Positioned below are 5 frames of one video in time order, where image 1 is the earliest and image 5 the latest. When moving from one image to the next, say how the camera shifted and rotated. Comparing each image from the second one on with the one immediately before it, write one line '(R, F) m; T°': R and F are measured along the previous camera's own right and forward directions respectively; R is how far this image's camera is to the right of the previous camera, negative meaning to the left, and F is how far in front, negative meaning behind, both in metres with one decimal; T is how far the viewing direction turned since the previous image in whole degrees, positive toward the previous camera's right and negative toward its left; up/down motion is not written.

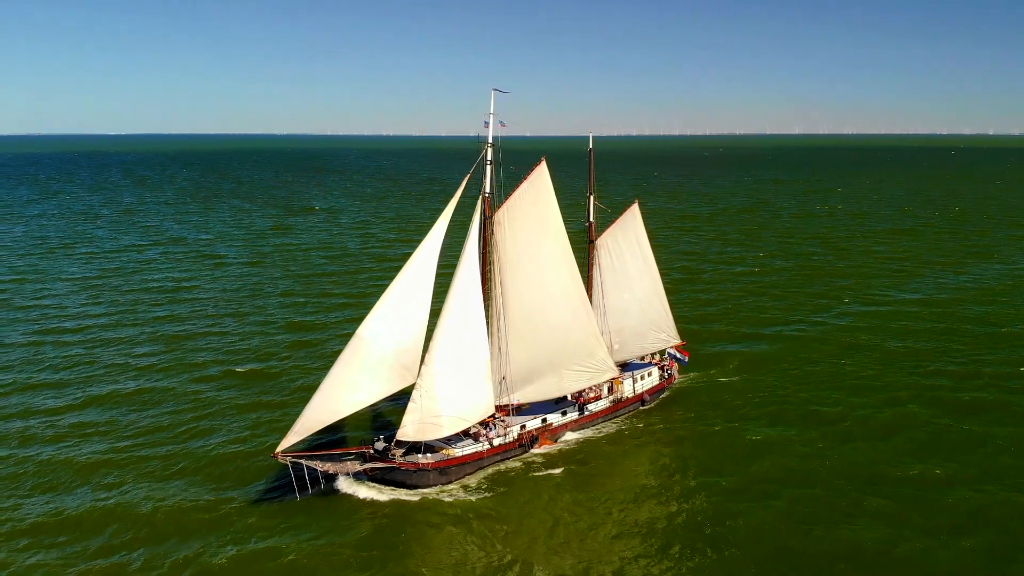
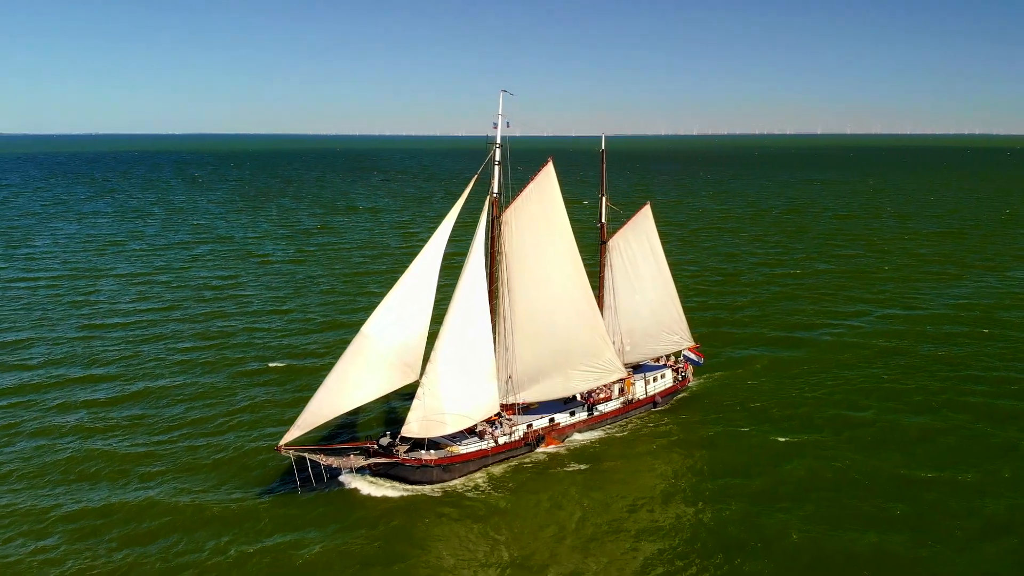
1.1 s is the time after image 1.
(+0.4, -0.1) m; -3°
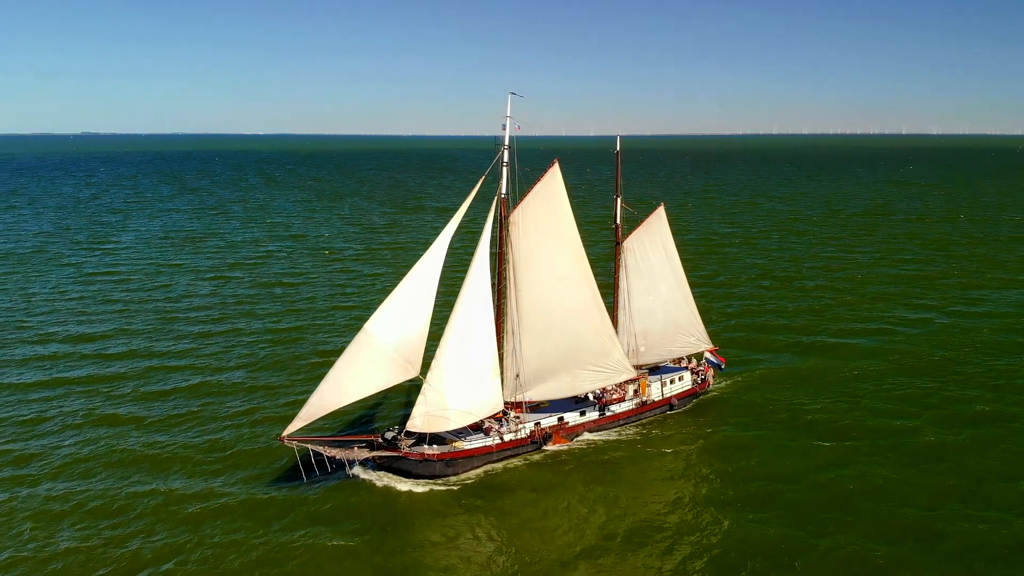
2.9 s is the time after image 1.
(+0.6, -0.1) m; -4°
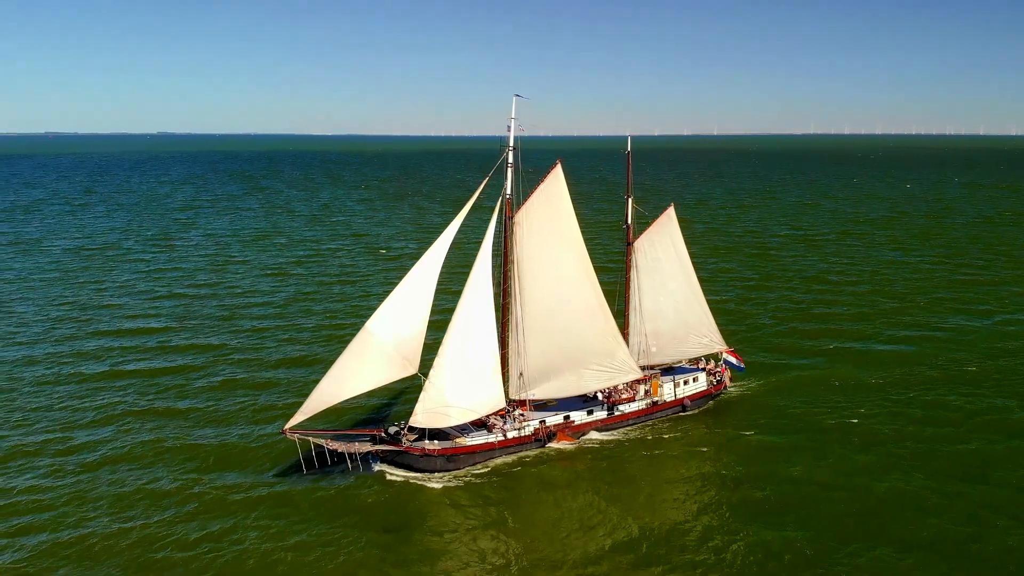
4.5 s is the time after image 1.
(+0.6, -0.1) m; -3°
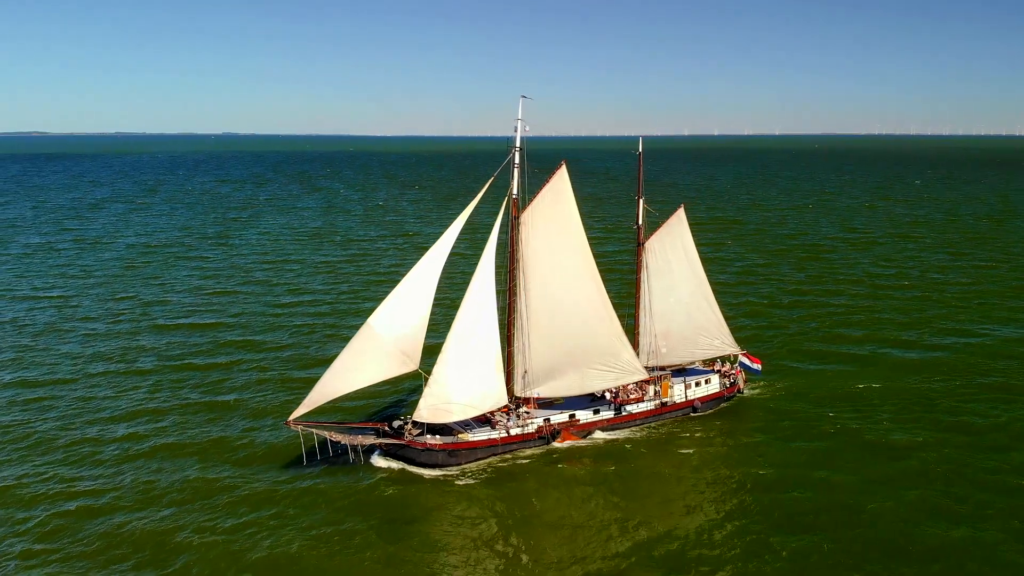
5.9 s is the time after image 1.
(+0.4, -0.1) m; -3°
